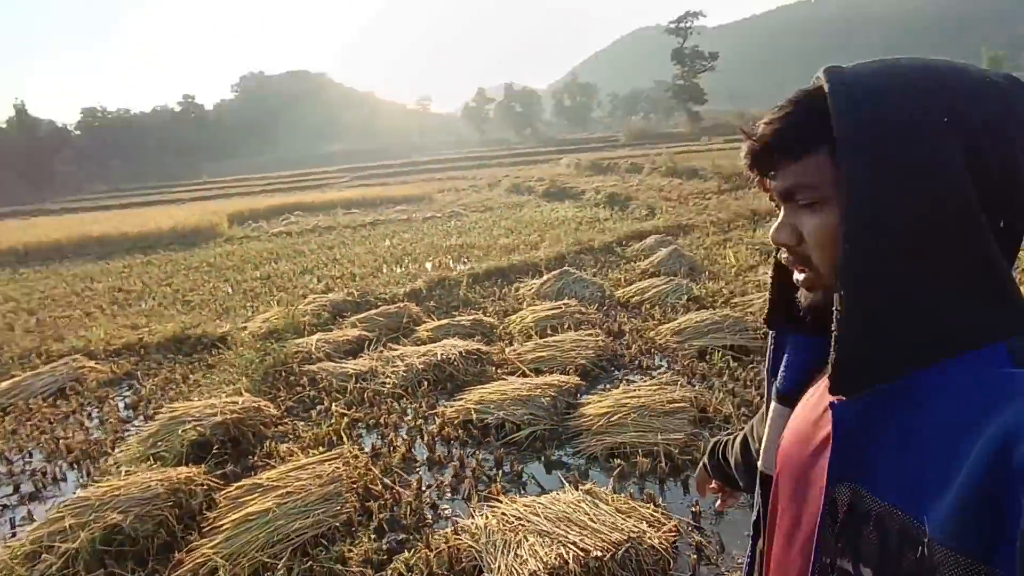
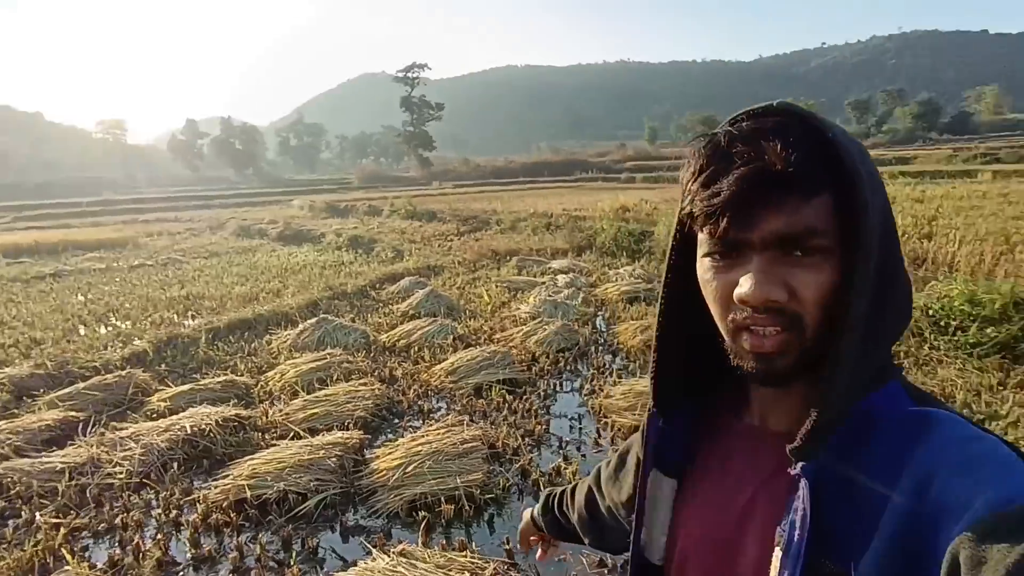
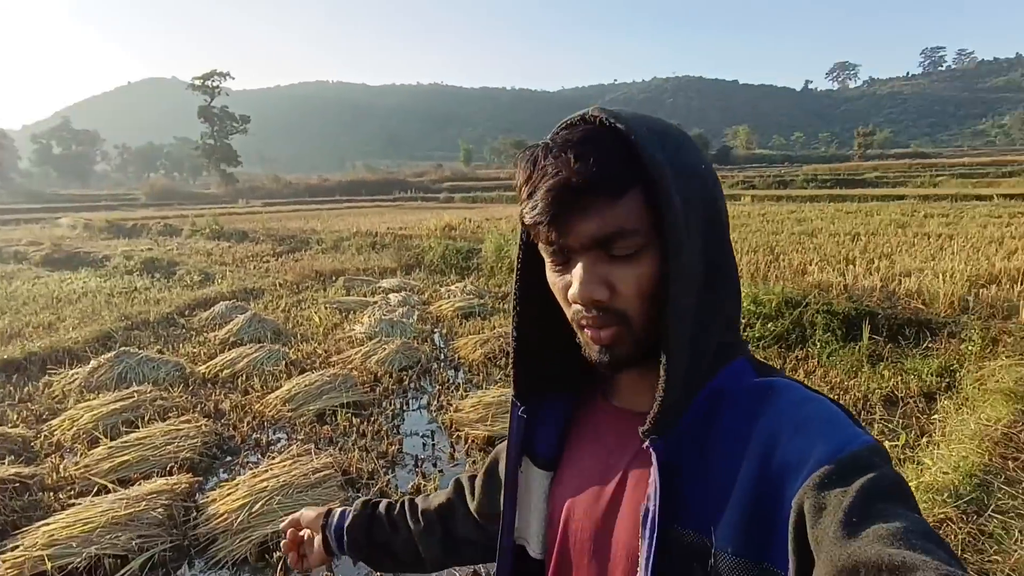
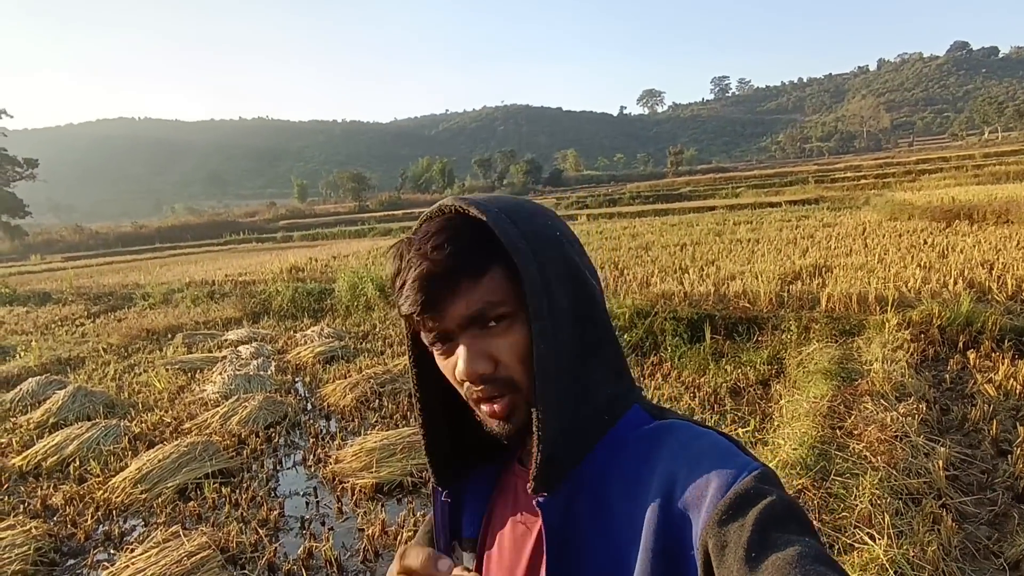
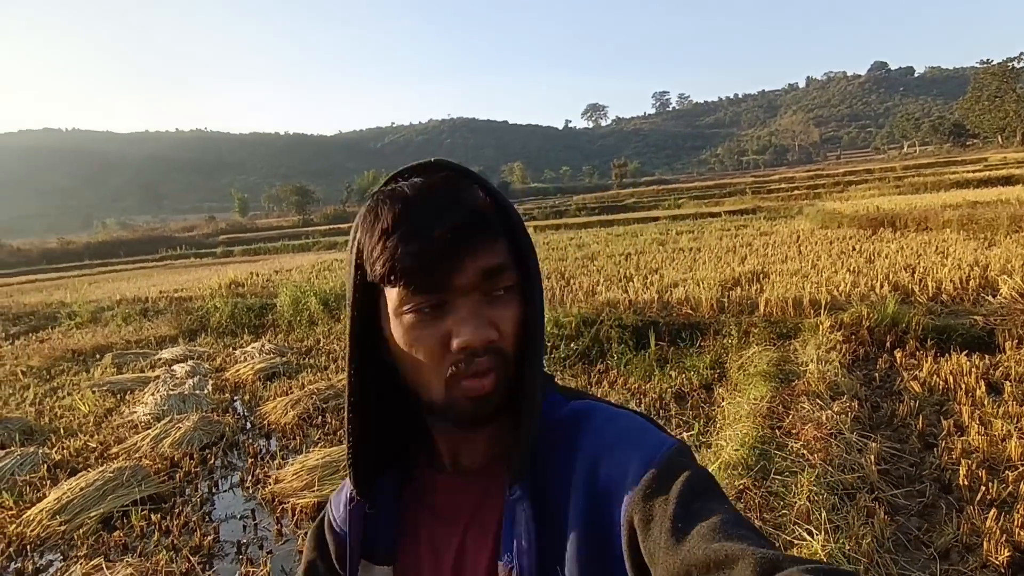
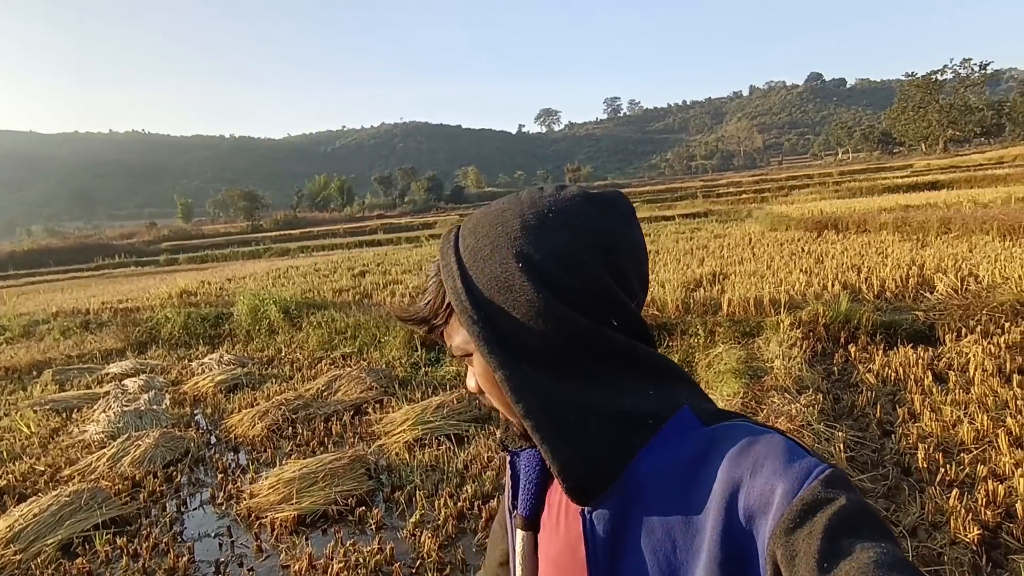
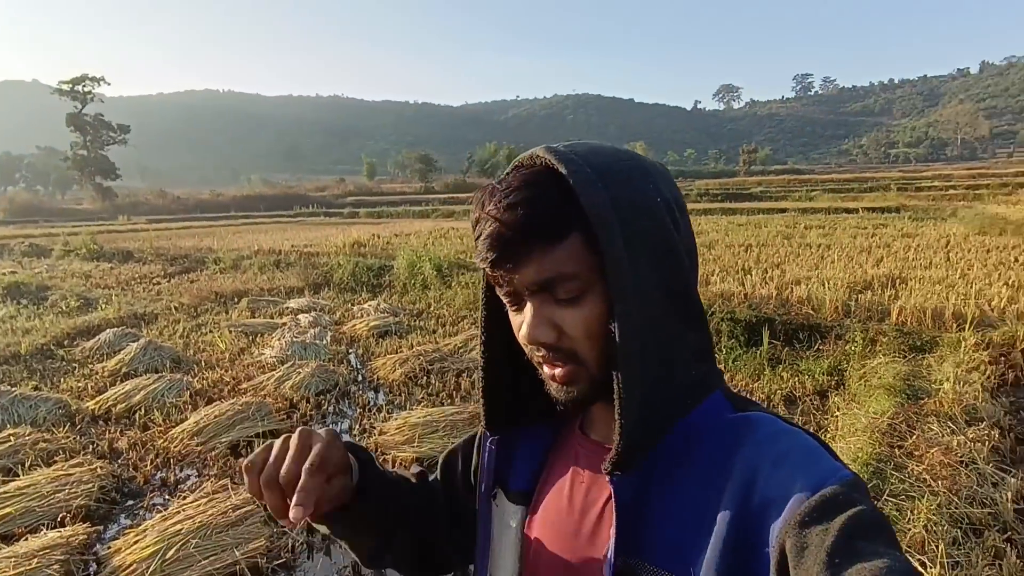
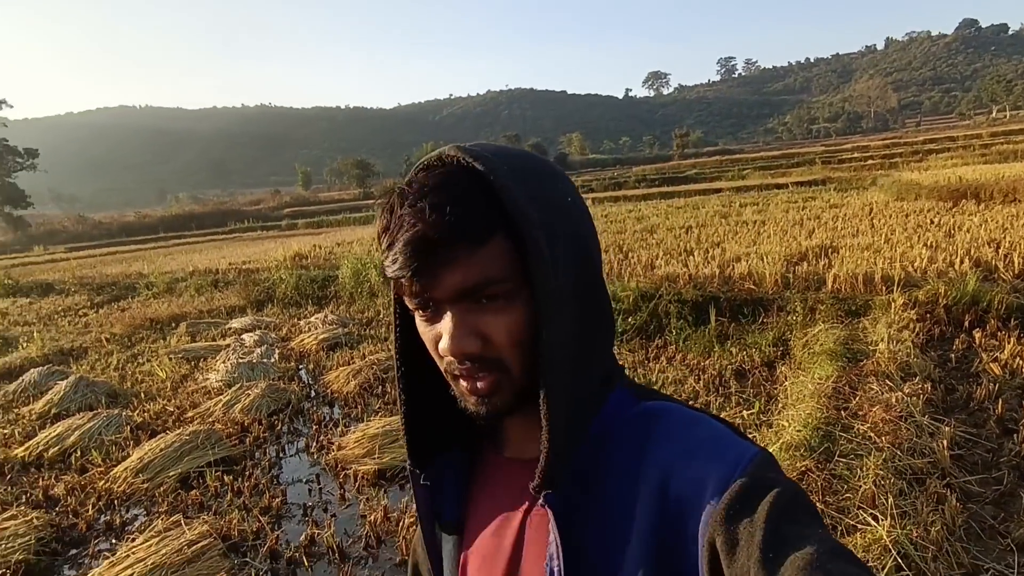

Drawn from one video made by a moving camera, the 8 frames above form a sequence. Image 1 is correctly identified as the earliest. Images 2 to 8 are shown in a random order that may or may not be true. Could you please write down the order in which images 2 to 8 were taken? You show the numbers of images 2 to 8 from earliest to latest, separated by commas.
2, 3, 7, 4, 6, 5, 8
